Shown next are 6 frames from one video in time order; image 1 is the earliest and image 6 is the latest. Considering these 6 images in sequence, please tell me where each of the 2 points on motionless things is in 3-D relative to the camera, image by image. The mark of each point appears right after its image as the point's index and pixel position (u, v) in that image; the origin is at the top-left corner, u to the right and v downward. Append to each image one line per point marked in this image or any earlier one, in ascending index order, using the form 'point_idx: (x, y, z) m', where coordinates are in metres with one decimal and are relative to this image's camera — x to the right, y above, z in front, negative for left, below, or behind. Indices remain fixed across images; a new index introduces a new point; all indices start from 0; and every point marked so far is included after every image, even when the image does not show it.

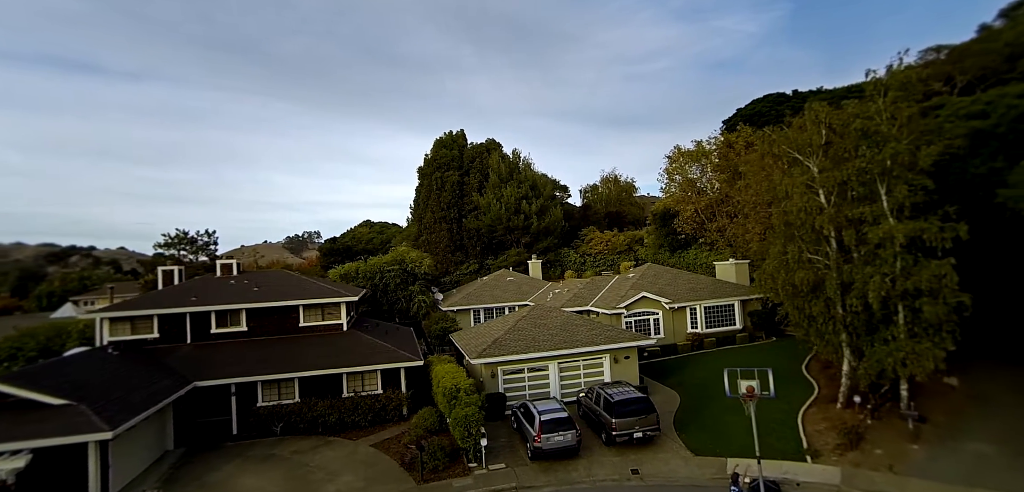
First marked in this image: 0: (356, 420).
0: (-5.8, -6.4, +17.4) m
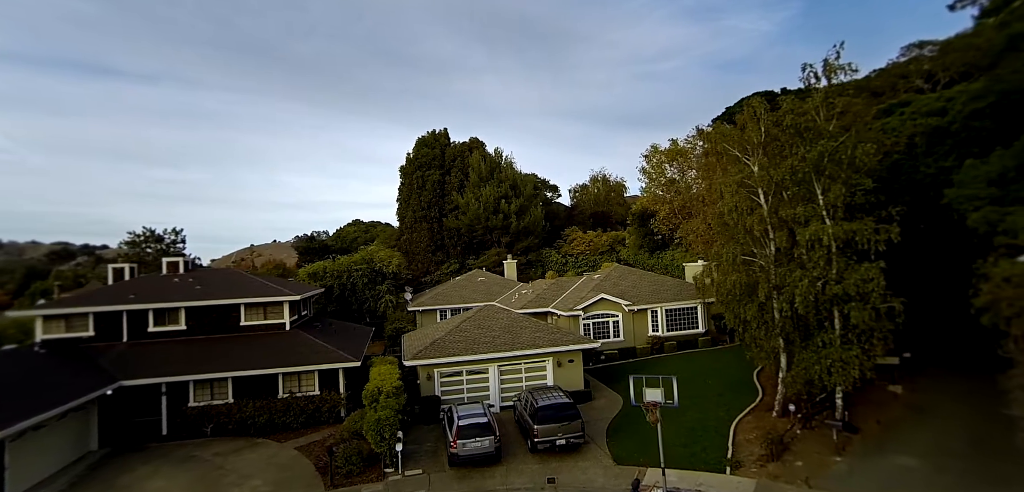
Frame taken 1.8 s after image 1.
0: (-8.1, -6.4, +17.1) m
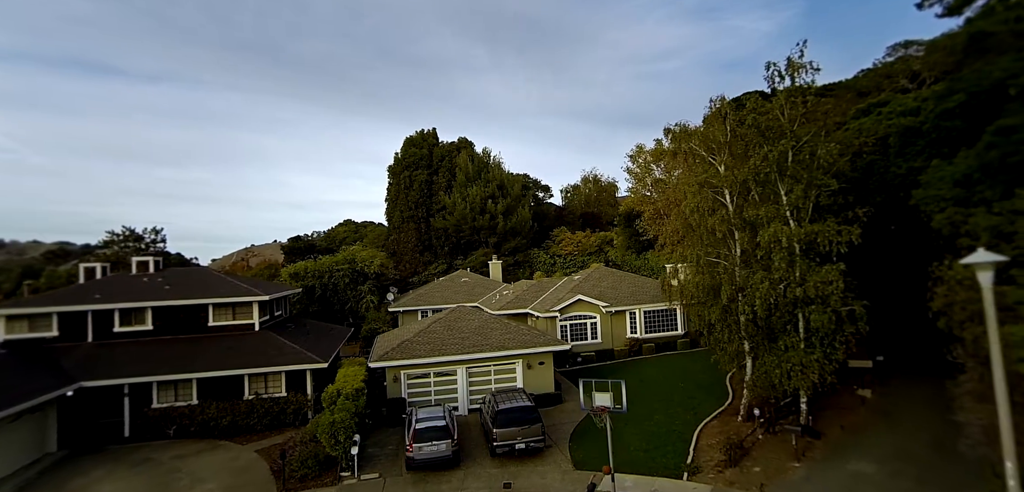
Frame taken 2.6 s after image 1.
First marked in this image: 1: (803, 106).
0: (-9.3, -6.4, +16.9) m
1: (+8.5, +4.1, +13.8) m
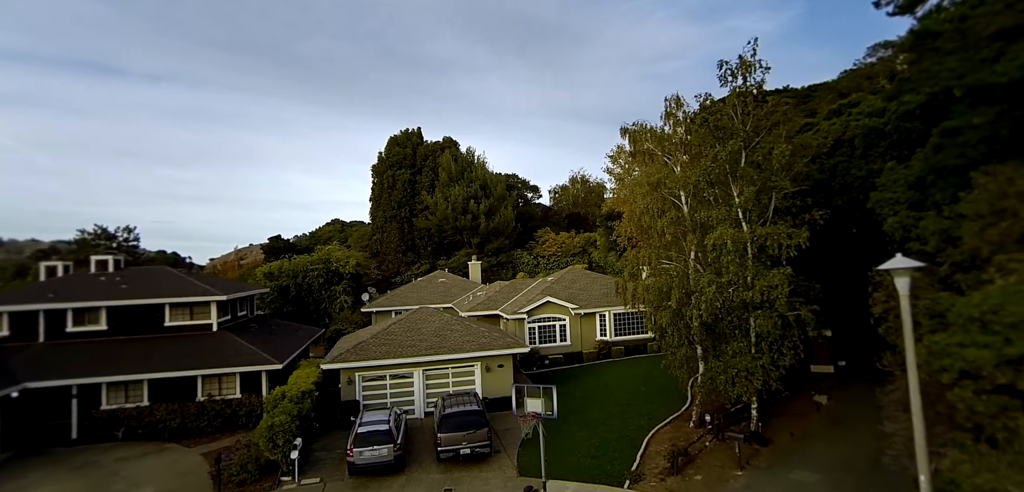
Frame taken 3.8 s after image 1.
0: (-10.9, -6.3, +16.6) m
1: (+6.9, +4.0, +13.5) m
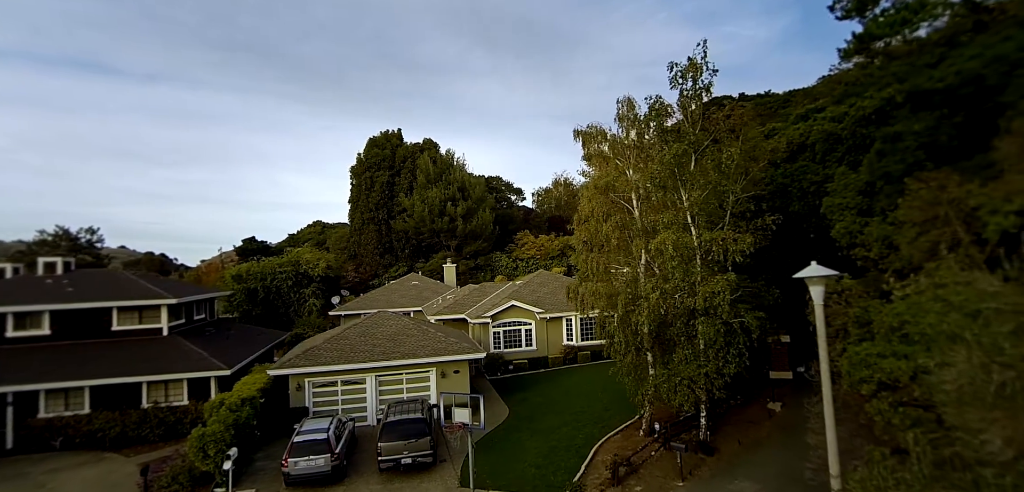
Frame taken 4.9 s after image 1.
0: (-12.5, -6.4, +16.1) m
1: (+5.4, +3.8, +13.3) m
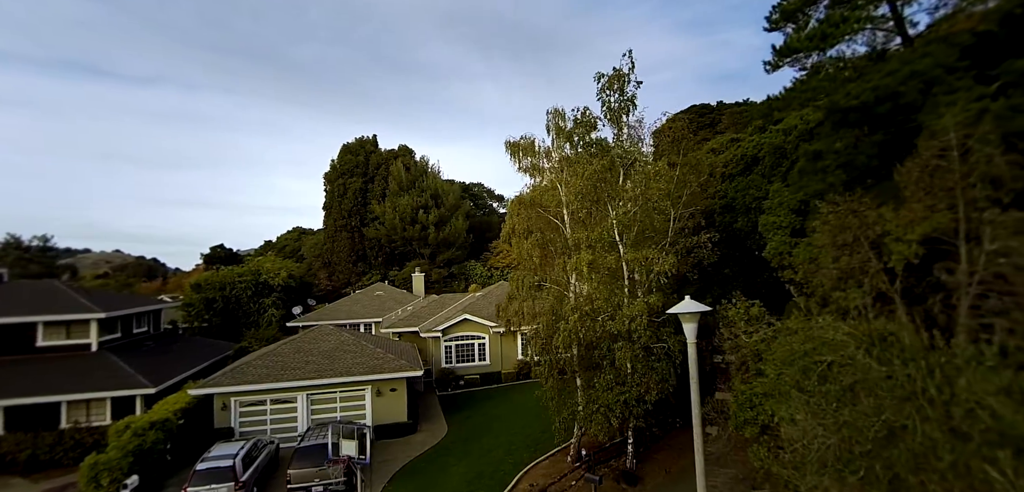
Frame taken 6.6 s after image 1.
0: (-14.7, -6.8, +15.4) m
1: (+3.3, +3.3, +12.7) m
